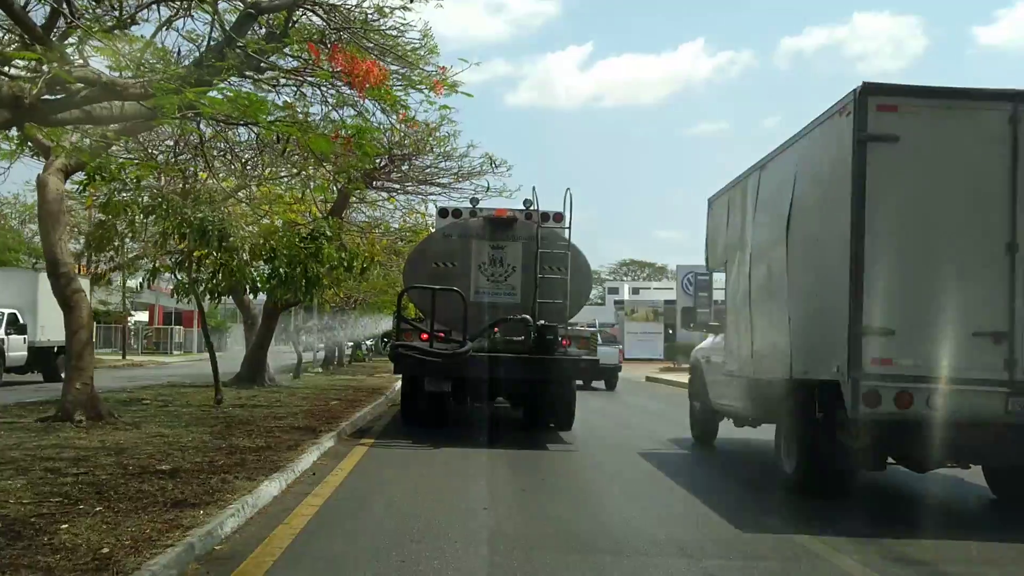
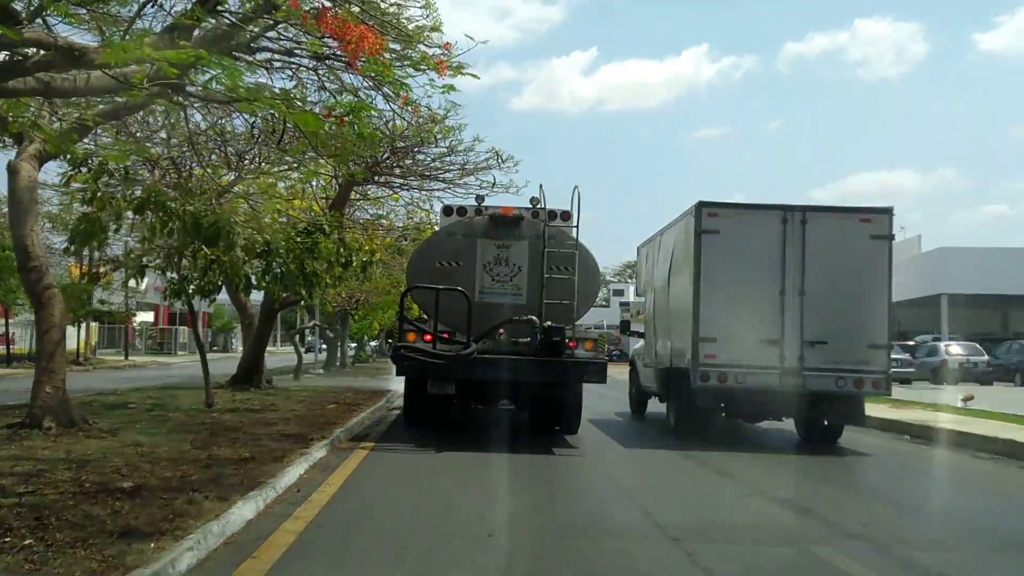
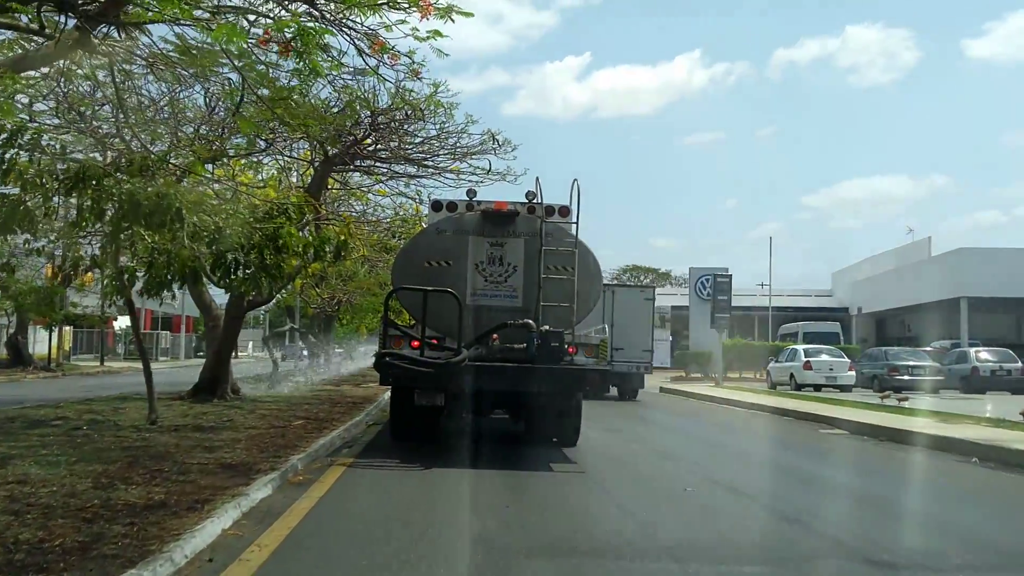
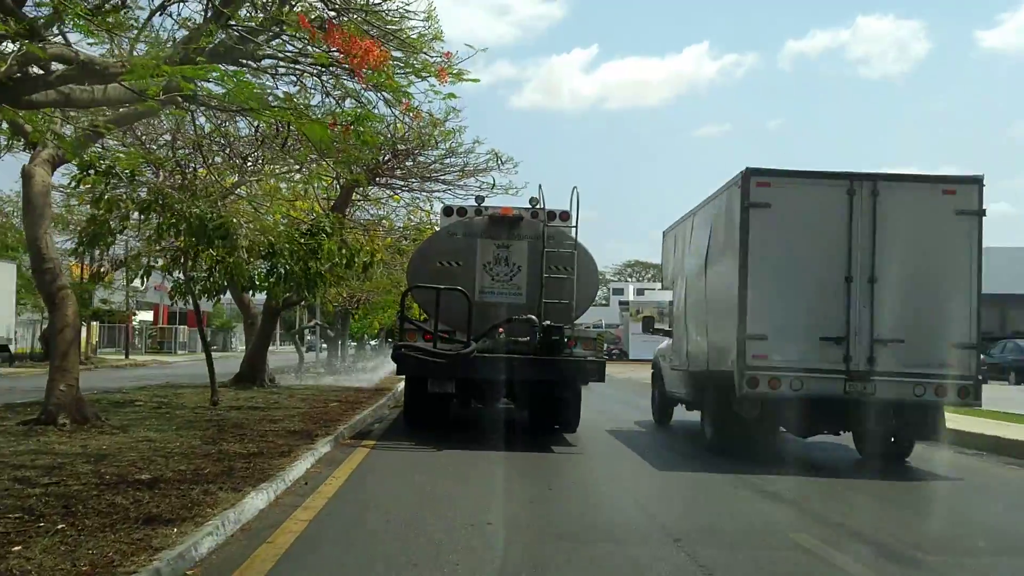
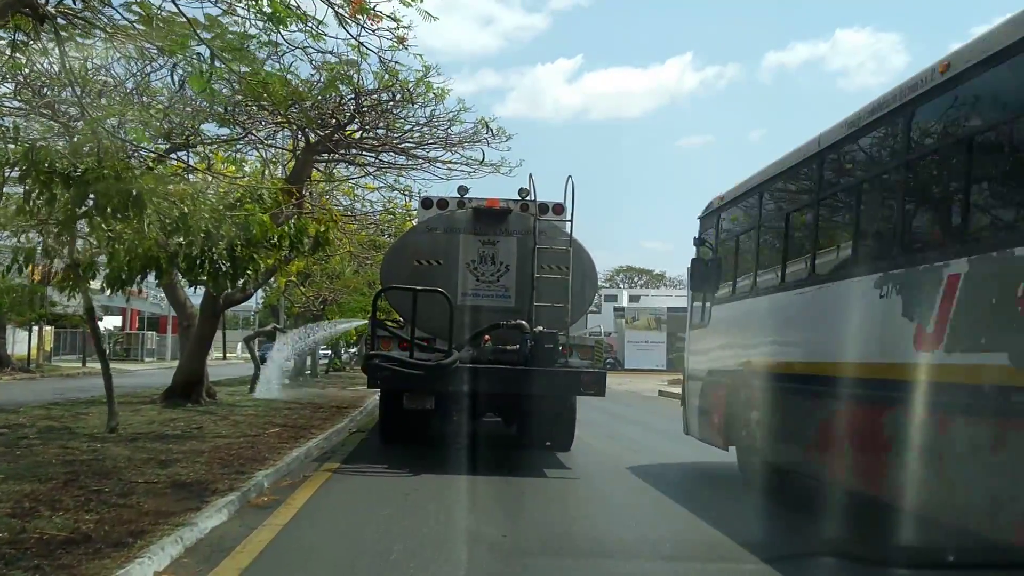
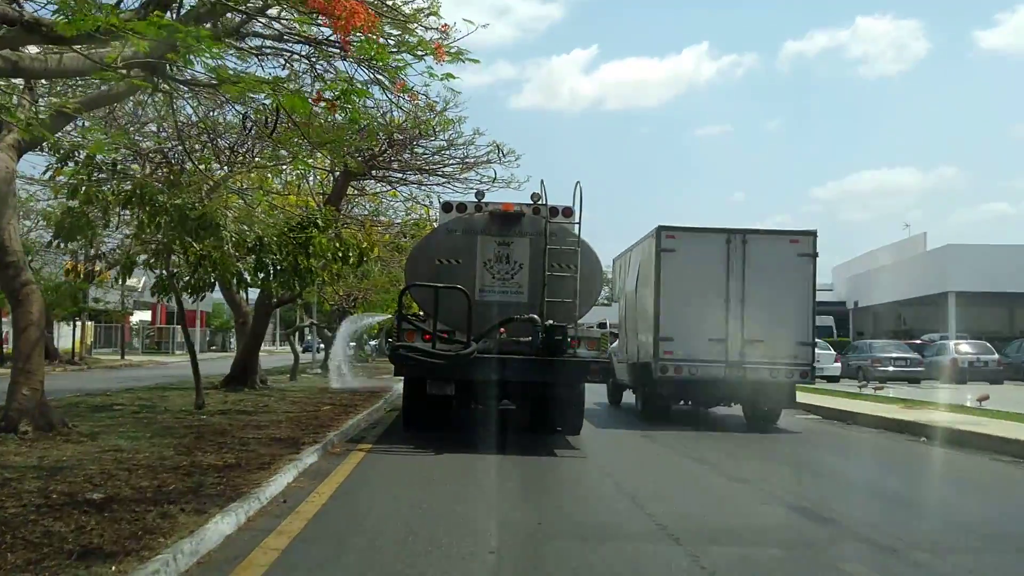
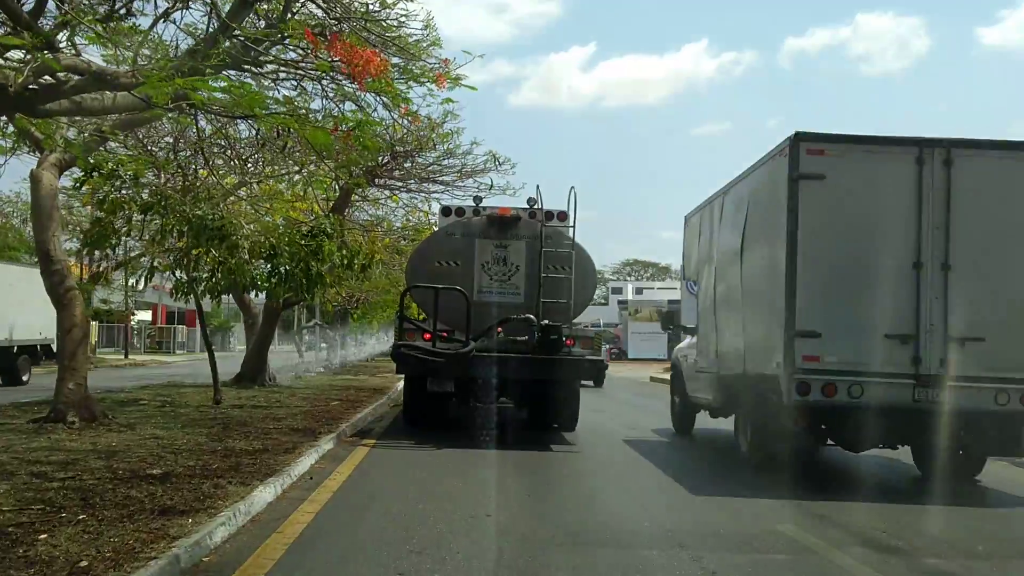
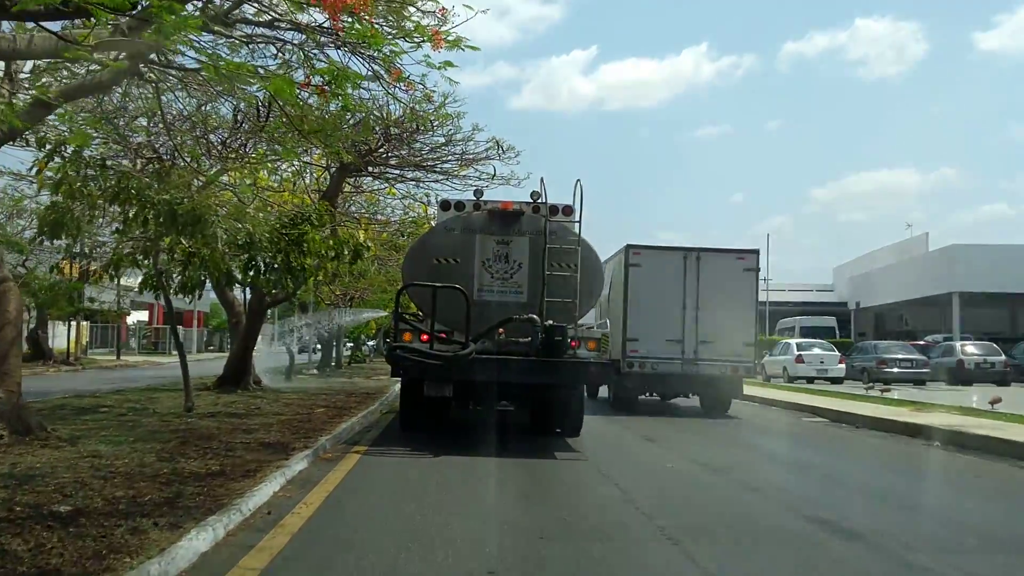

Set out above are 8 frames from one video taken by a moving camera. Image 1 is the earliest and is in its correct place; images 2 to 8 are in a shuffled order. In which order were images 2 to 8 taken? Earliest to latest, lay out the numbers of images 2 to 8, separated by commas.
7, 4, 2, 6, 8, 3, 5
